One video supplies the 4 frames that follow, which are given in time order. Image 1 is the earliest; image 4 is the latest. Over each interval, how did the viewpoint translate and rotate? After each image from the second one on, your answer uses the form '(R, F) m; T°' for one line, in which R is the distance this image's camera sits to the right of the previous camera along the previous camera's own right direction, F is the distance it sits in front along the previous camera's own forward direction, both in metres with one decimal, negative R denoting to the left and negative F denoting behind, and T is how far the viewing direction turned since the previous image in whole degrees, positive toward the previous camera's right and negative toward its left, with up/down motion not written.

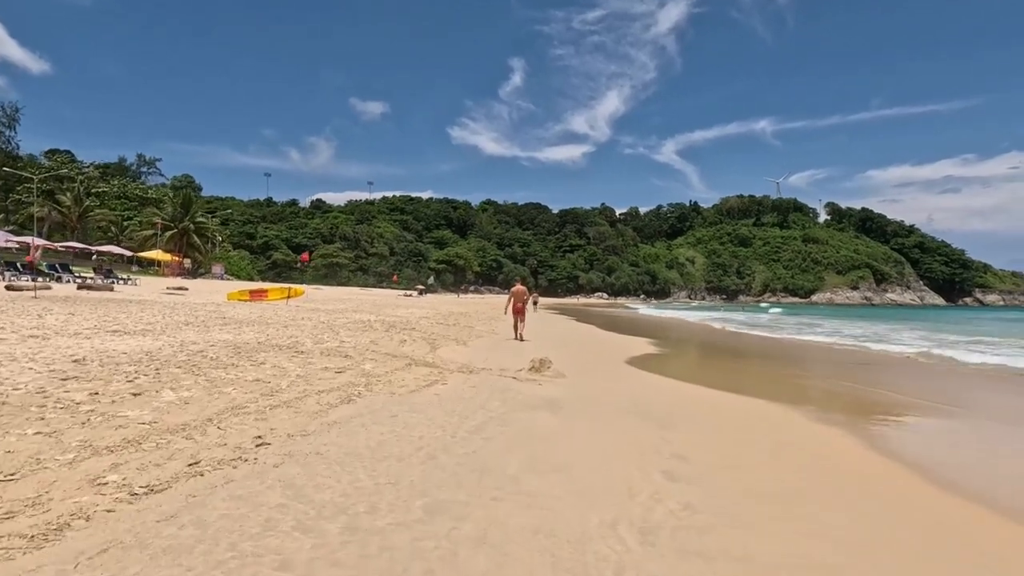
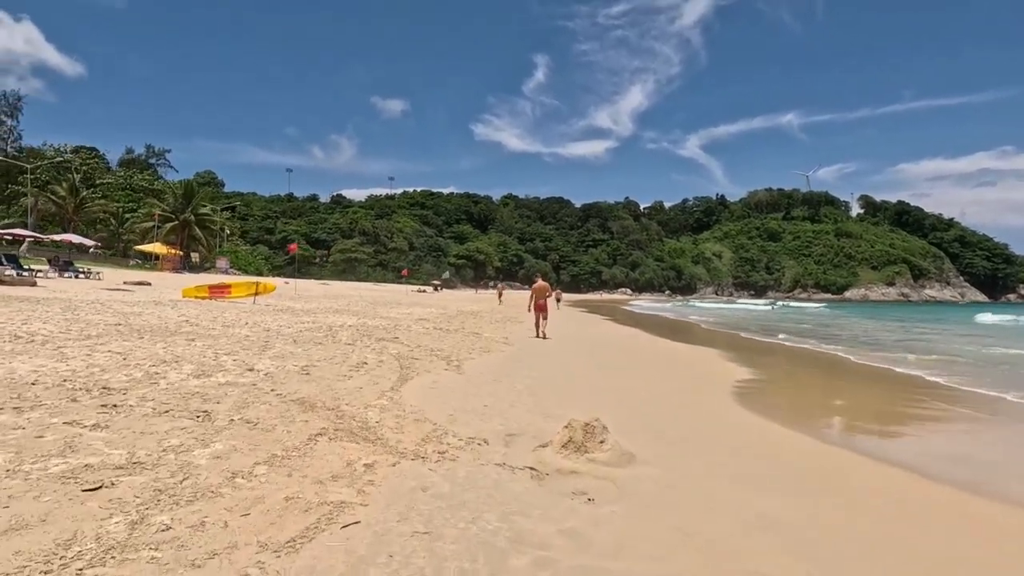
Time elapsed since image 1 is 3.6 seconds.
(0.0, +4.9) m; -2°
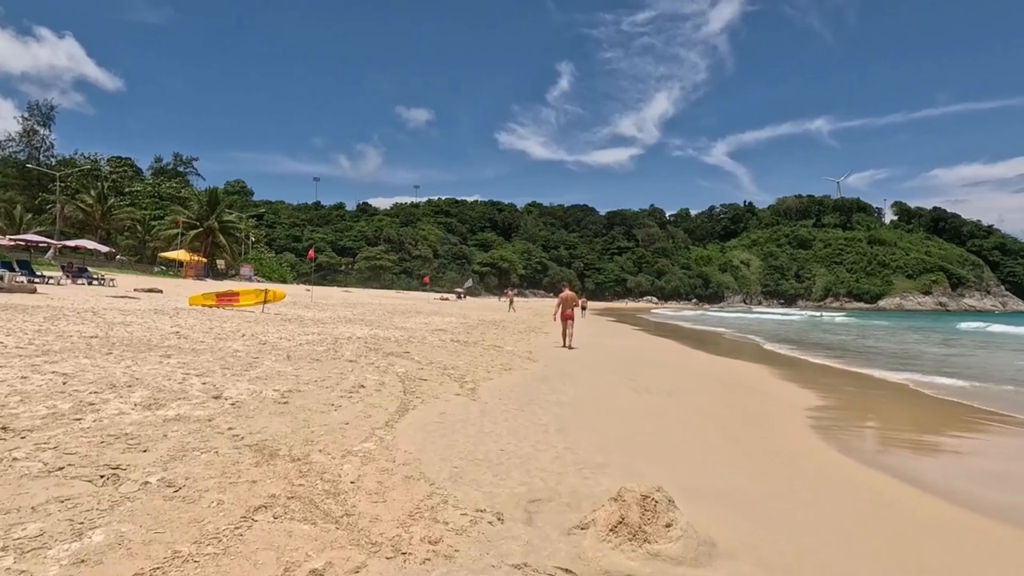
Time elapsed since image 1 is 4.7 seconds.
(0.0, +1.5) m; -2°
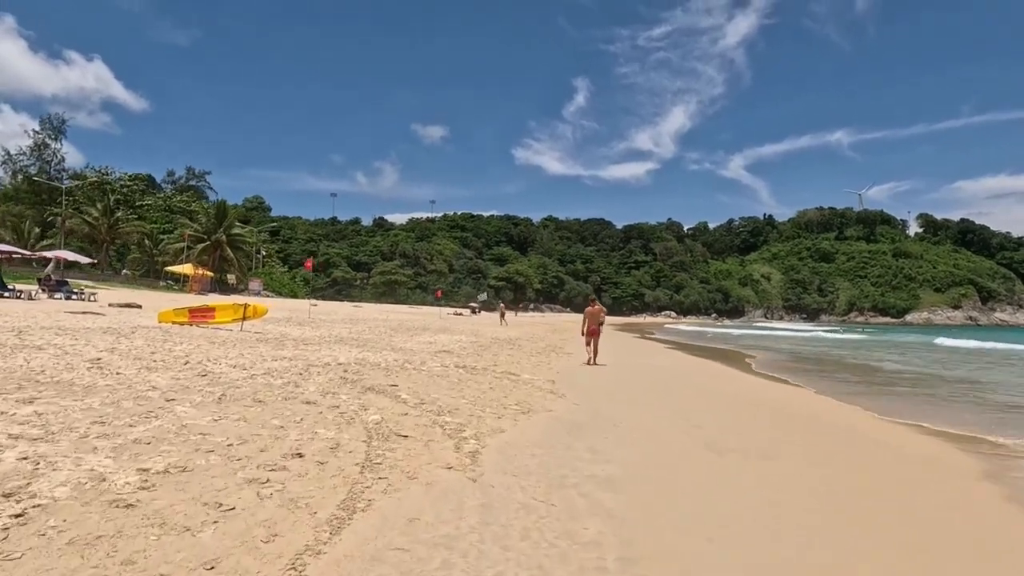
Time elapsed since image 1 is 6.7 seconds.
(0.0, +2.7) m; -2°
